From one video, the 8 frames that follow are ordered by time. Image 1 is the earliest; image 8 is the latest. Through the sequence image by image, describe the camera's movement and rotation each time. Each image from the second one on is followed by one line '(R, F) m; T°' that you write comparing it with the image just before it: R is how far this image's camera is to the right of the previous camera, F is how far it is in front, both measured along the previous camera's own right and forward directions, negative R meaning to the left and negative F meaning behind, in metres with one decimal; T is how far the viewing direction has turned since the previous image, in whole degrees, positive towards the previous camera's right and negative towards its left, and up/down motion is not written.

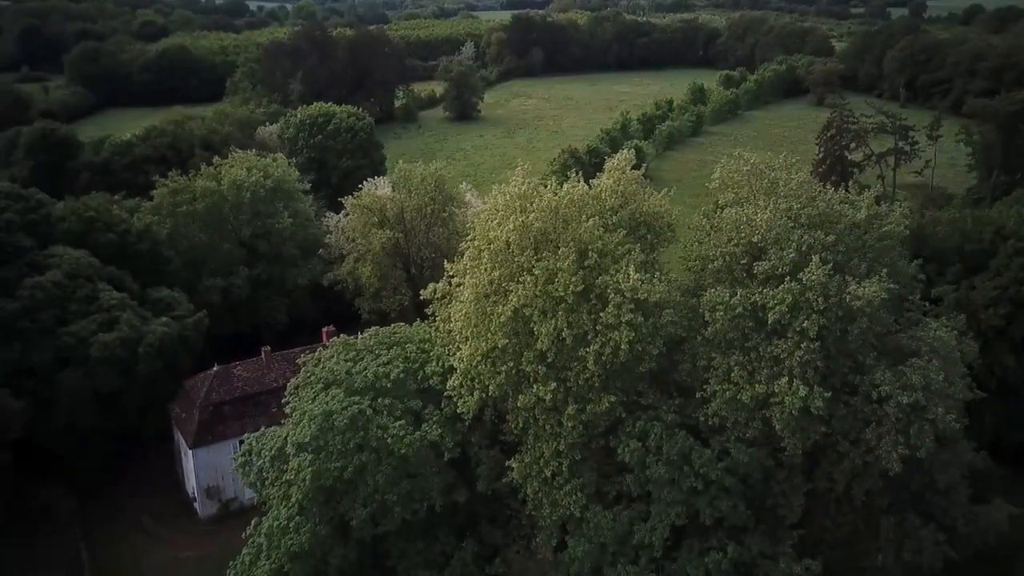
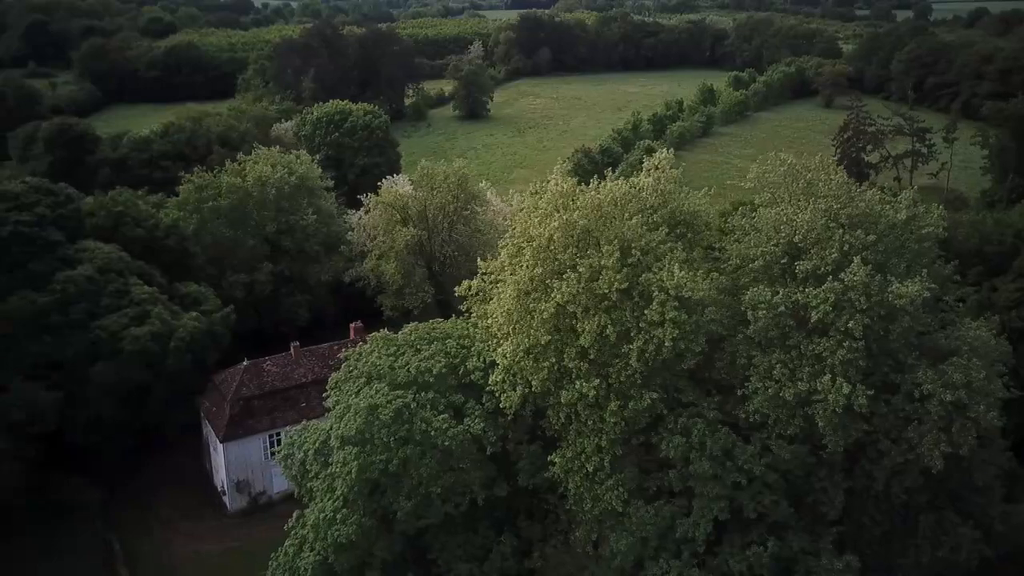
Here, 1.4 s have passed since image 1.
(-1.2, -0.3) m; 0°
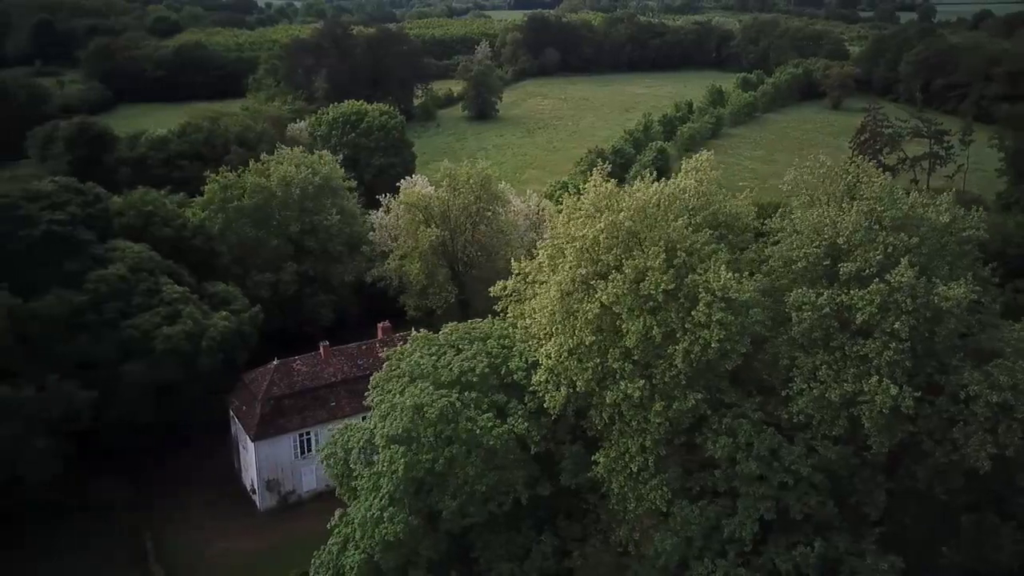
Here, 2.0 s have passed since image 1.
(-1.2, -0.1) m; 0°
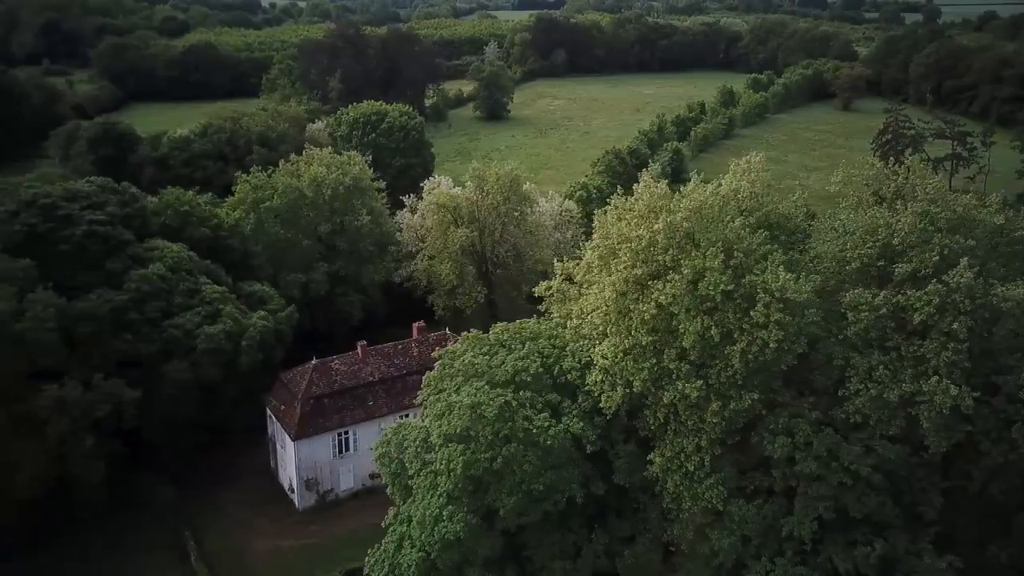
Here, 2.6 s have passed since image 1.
(-1.6, -0.2) m; 0°
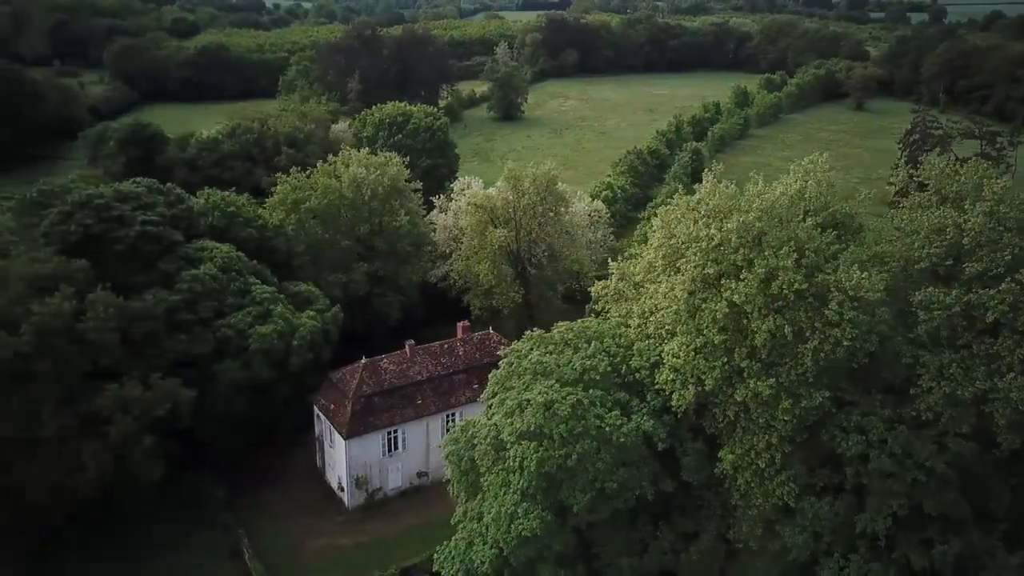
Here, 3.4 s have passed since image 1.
(-2.0, -0.2) m; 0°
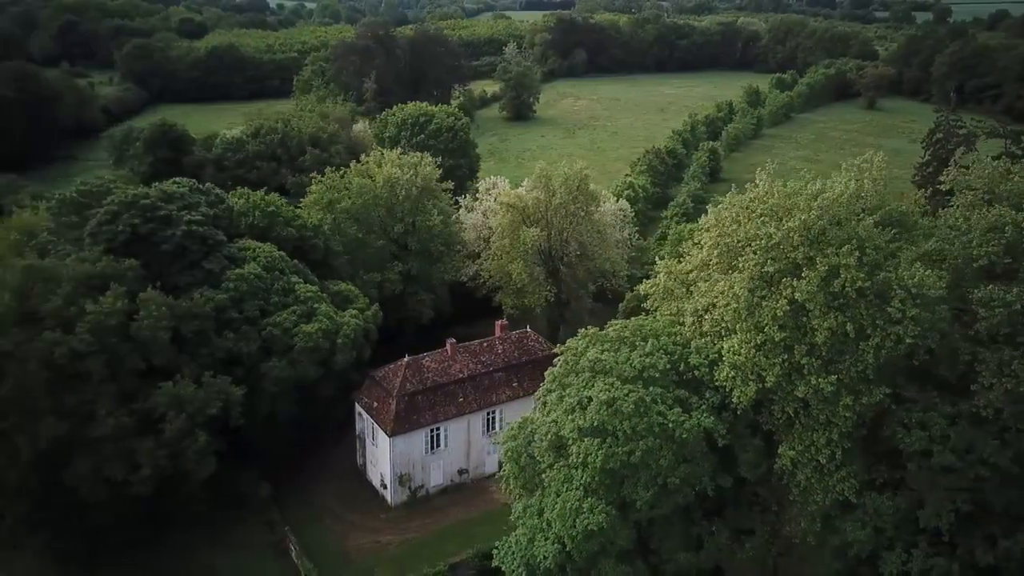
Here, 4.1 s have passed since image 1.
(-1.7, -0.2) m; 0°
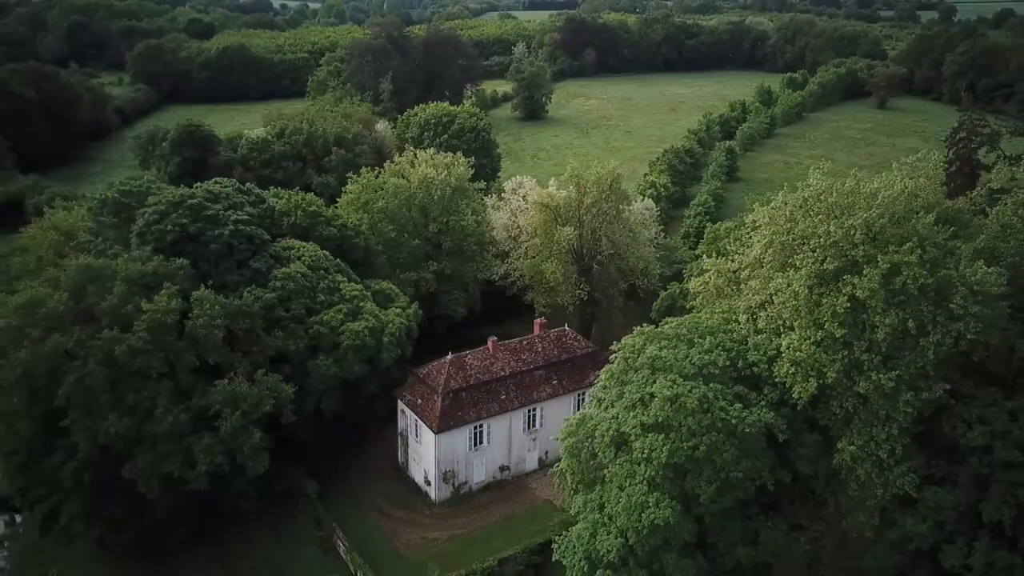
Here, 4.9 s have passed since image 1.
(-1.8, -0.3) m; 0°
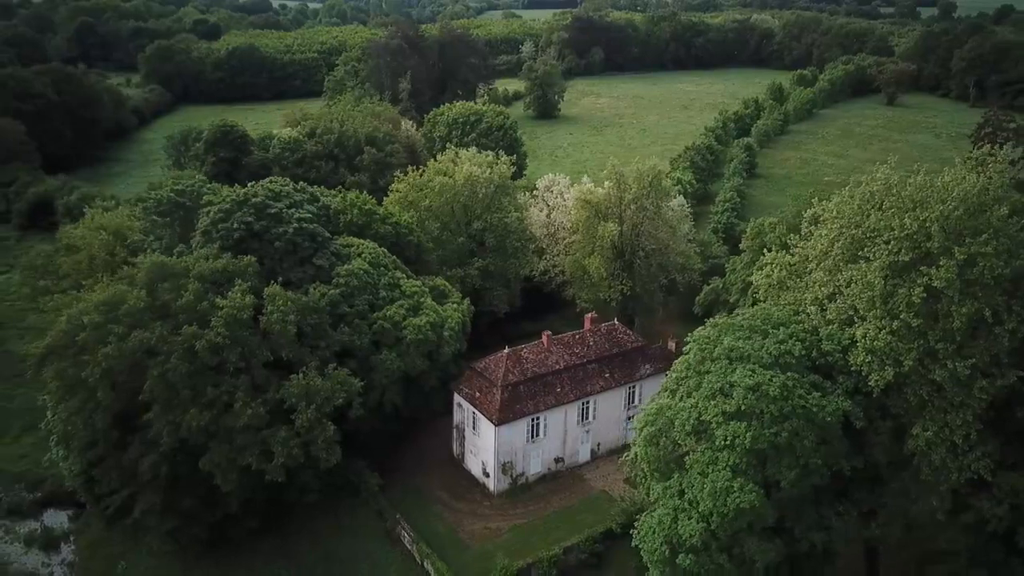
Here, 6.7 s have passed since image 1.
(-2.6, -0.7) m; 0°
